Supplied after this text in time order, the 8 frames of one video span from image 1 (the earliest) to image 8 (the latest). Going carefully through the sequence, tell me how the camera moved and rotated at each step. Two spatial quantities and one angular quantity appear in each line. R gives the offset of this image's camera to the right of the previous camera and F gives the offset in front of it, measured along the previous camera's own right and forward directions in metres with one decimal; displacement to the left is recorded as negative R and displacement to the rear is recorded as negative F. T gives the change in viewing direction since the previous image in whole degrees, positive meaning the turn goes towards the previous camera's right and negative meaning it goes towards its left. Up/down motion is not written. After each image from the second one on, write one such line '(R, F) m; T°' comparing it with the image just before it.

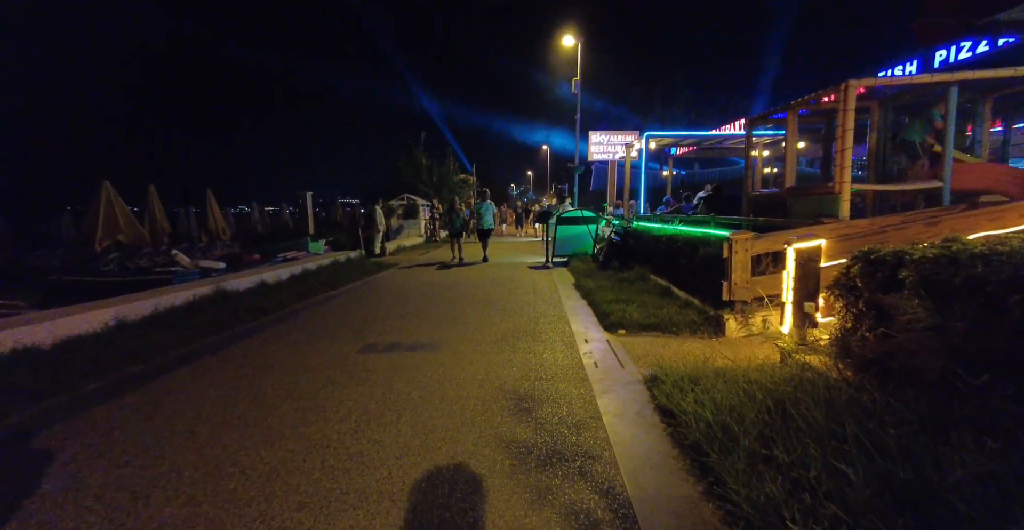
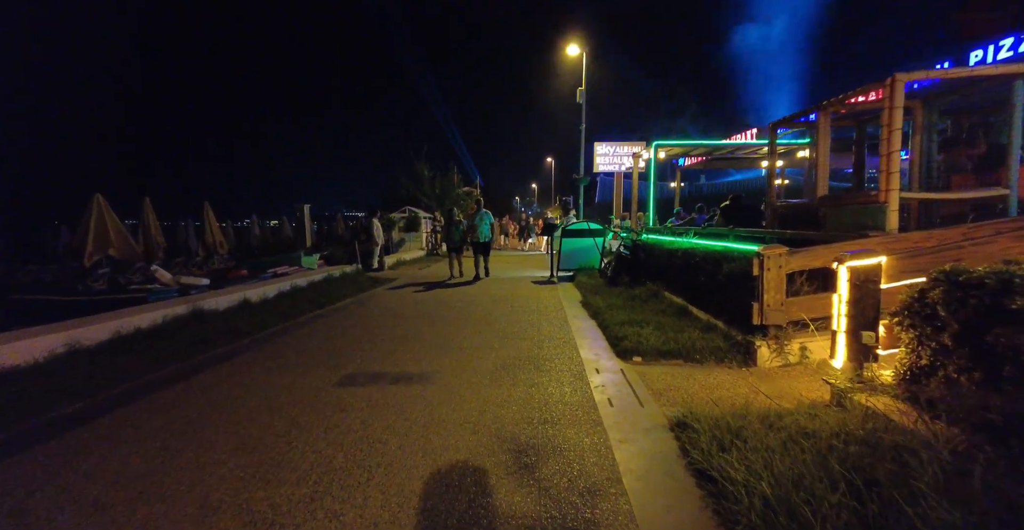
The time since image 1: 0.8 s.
(0.0, +0.6) m; -1°
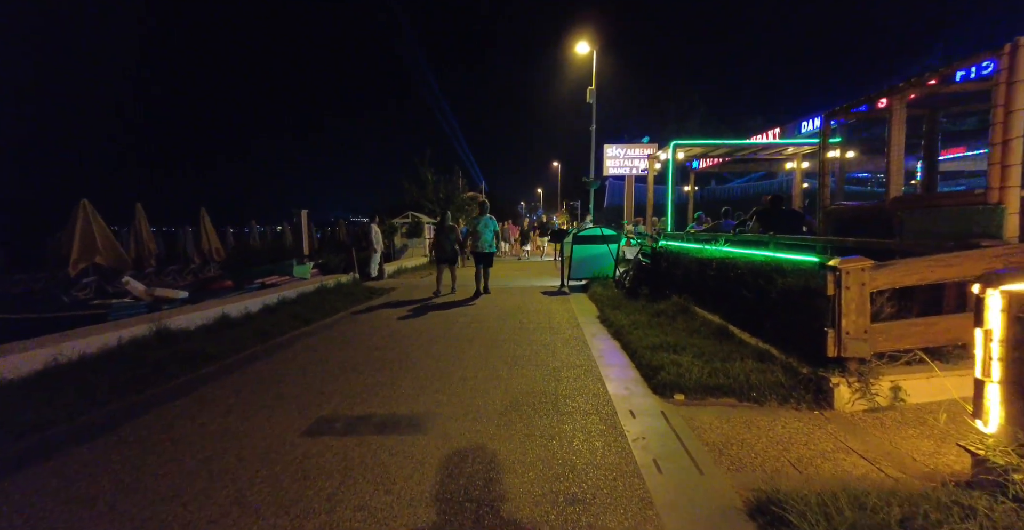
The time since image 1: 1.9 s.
(-0.1, +0.9) m; -1°
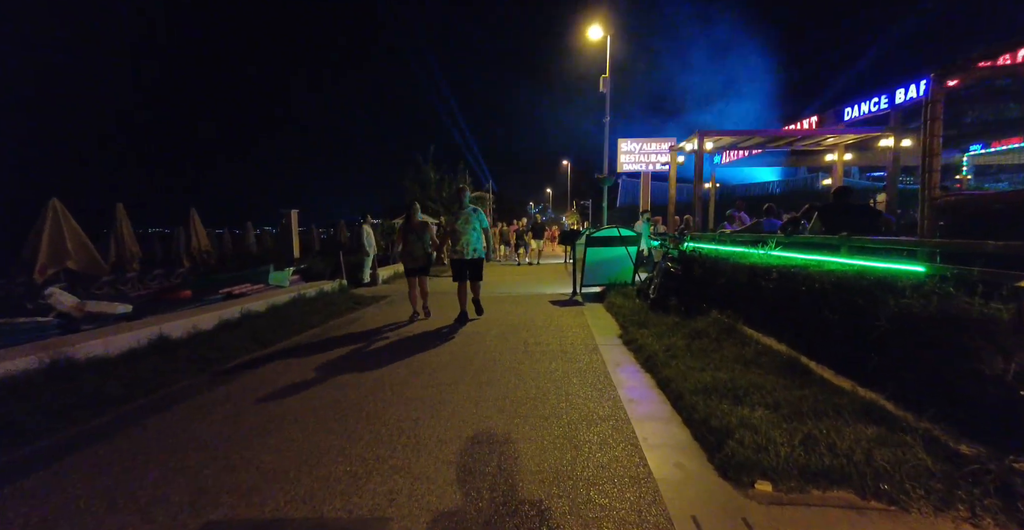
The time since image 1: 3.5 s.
(+0.1, +1.4) m; -1°
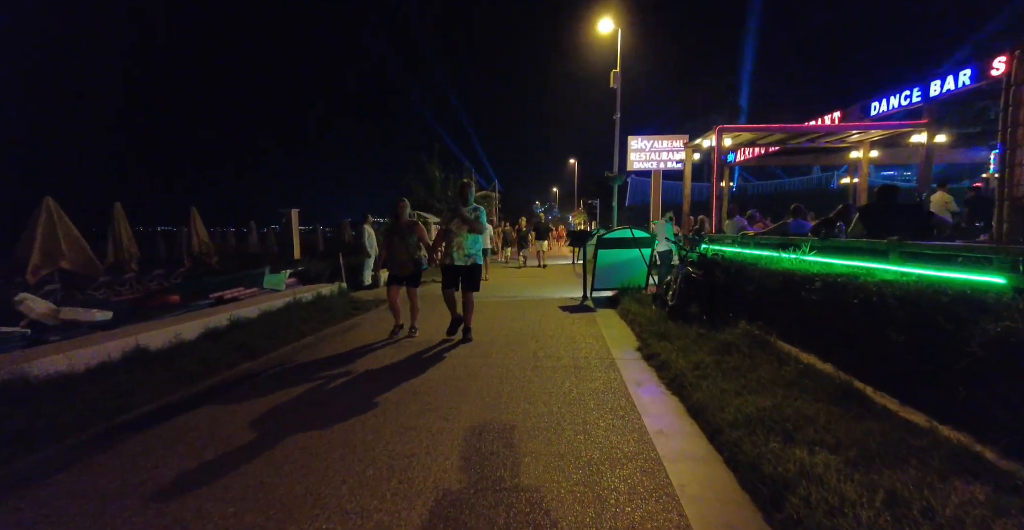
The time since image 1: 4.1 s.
(0.0, +0.5) m; -1°
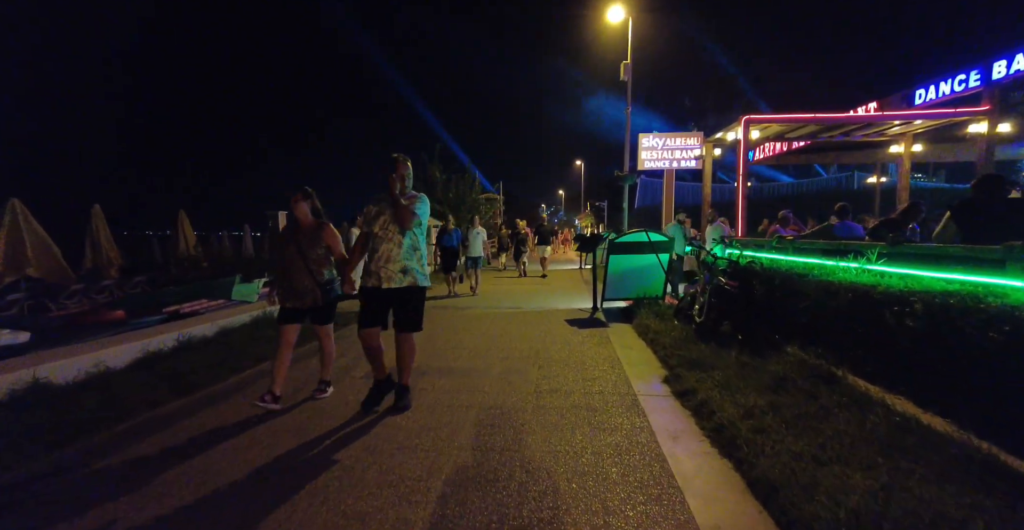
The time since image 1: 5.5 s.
(+0.1, +1.1) m; -1°
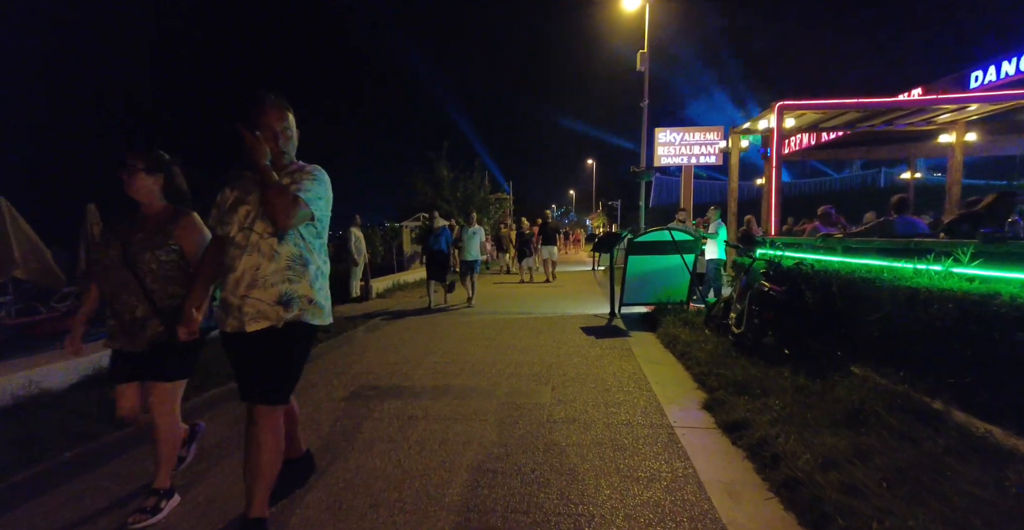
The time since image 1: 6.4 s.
(0.0, +0.8) m; -1°
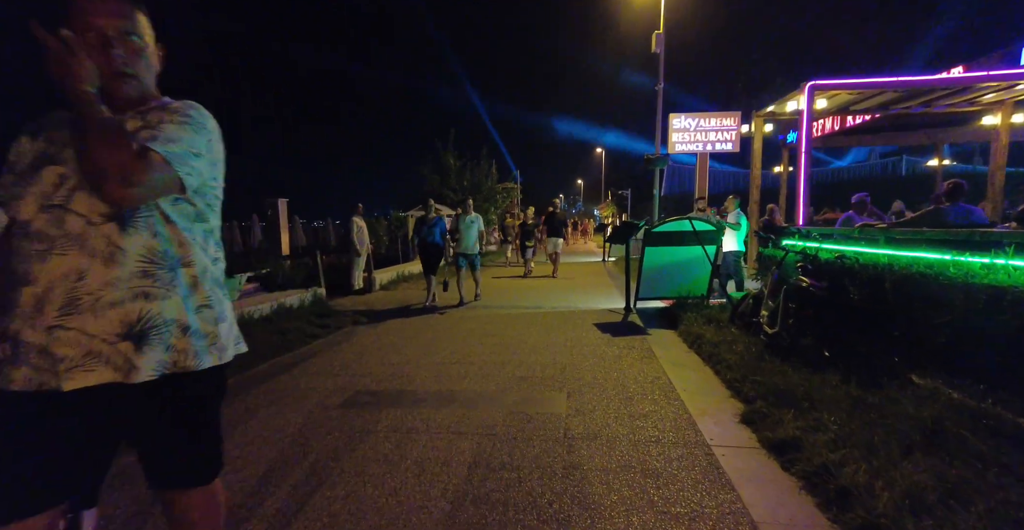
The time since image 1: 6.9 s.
(0.0, +0.5) m; -1°
